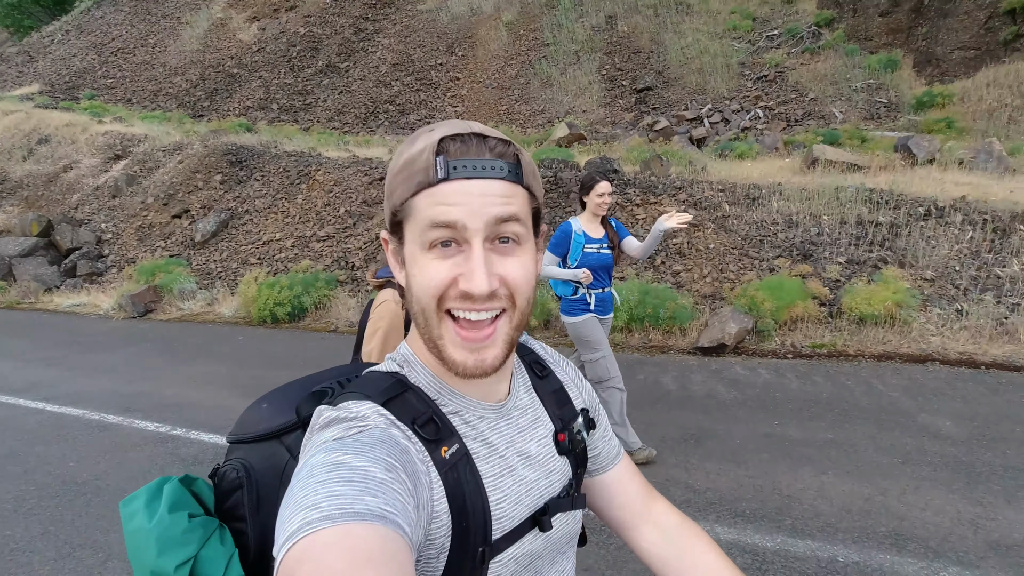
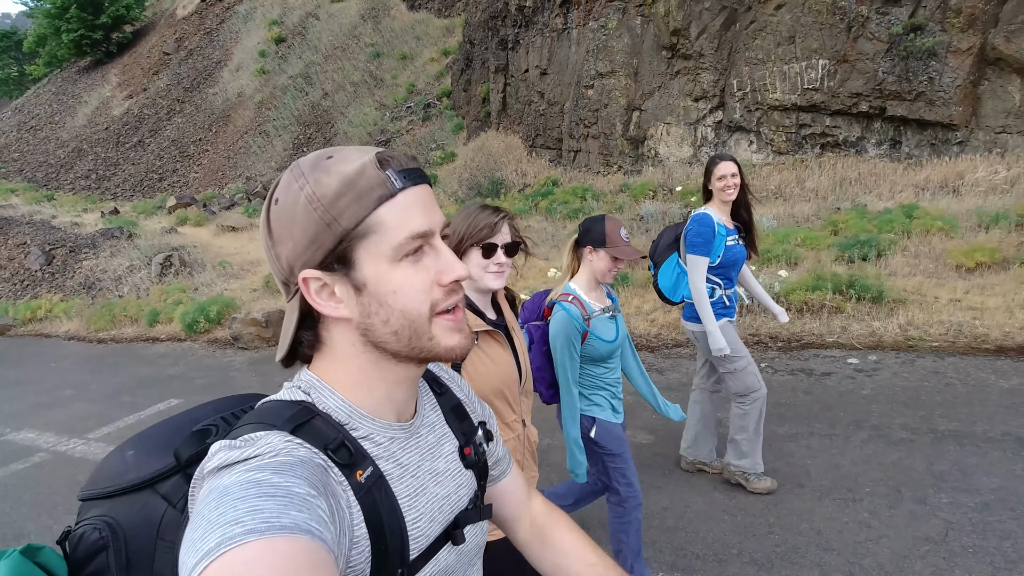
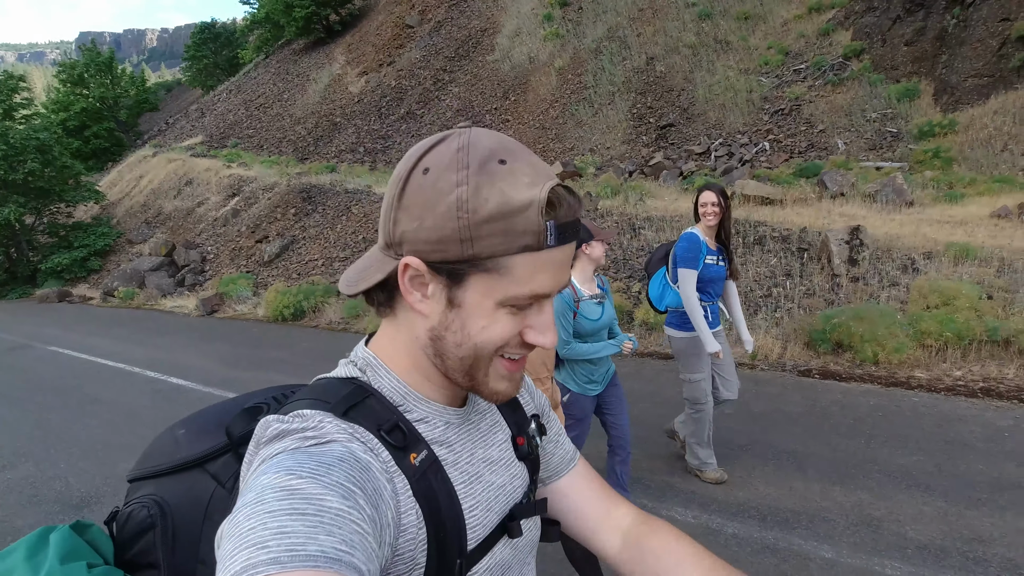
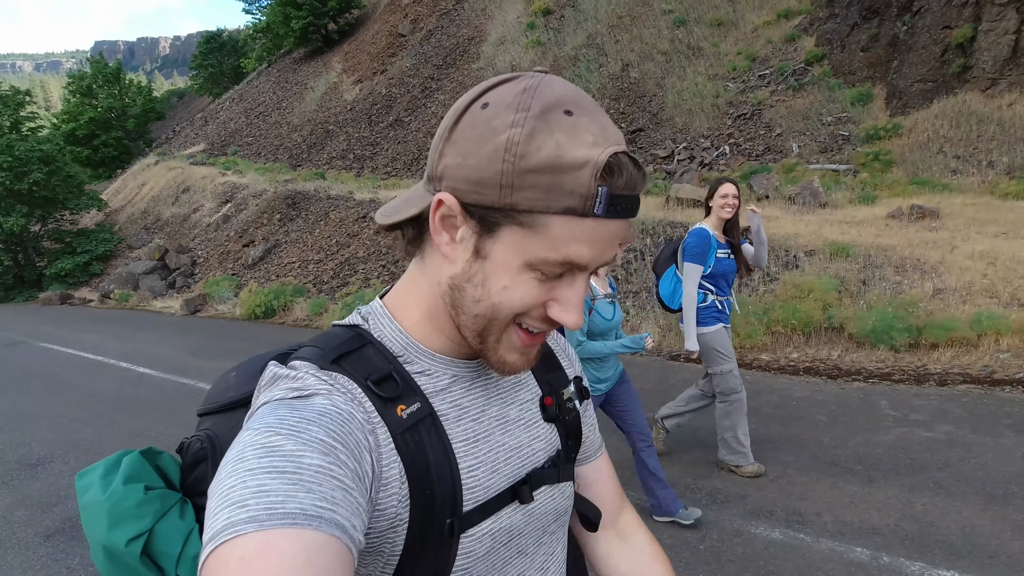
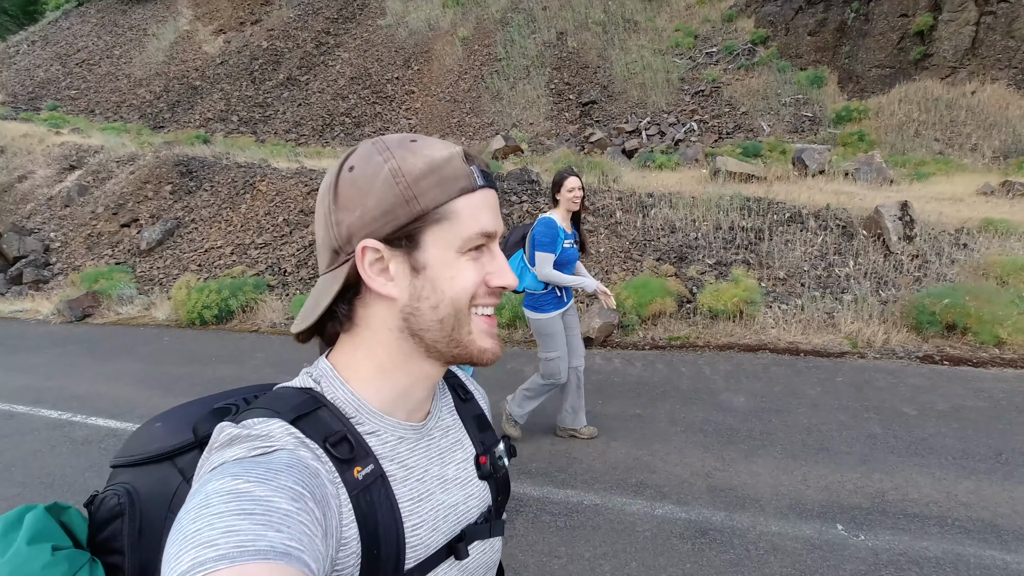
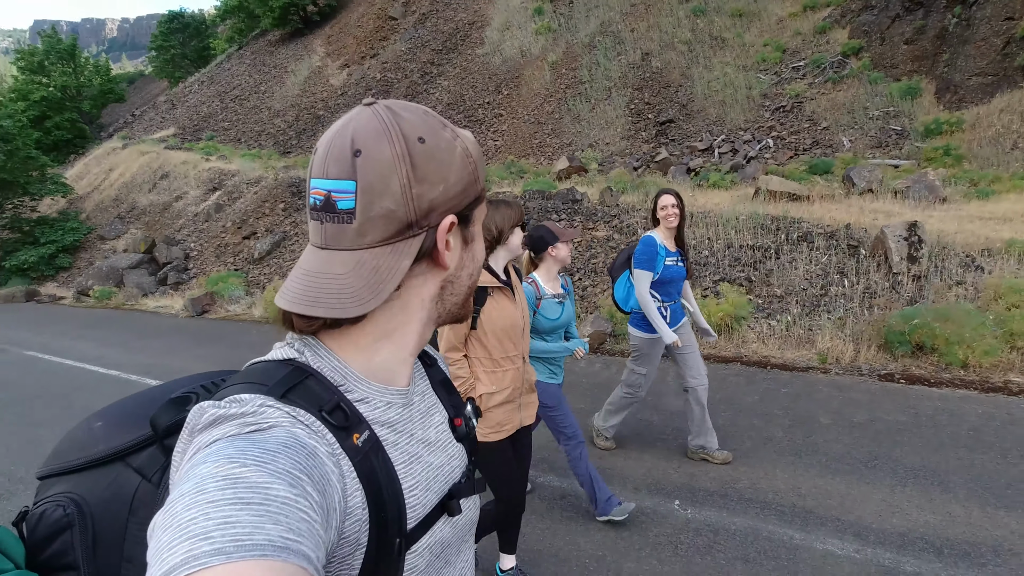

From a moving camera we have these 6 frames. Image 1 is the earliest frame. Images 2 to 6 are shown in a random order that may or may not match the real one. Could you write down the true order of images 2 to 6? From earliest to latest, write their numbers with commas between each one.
5, 6, 3, 4, 2
